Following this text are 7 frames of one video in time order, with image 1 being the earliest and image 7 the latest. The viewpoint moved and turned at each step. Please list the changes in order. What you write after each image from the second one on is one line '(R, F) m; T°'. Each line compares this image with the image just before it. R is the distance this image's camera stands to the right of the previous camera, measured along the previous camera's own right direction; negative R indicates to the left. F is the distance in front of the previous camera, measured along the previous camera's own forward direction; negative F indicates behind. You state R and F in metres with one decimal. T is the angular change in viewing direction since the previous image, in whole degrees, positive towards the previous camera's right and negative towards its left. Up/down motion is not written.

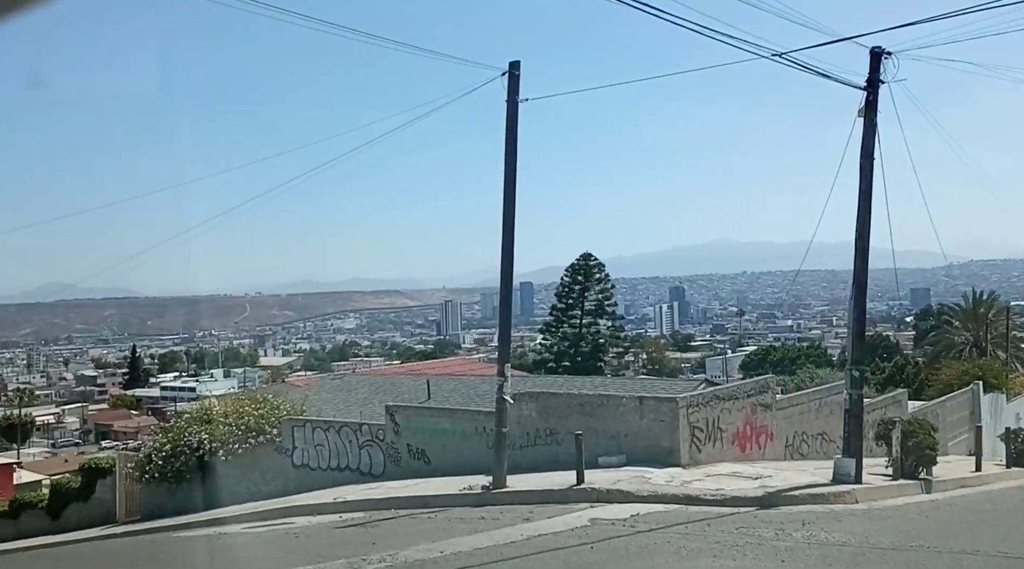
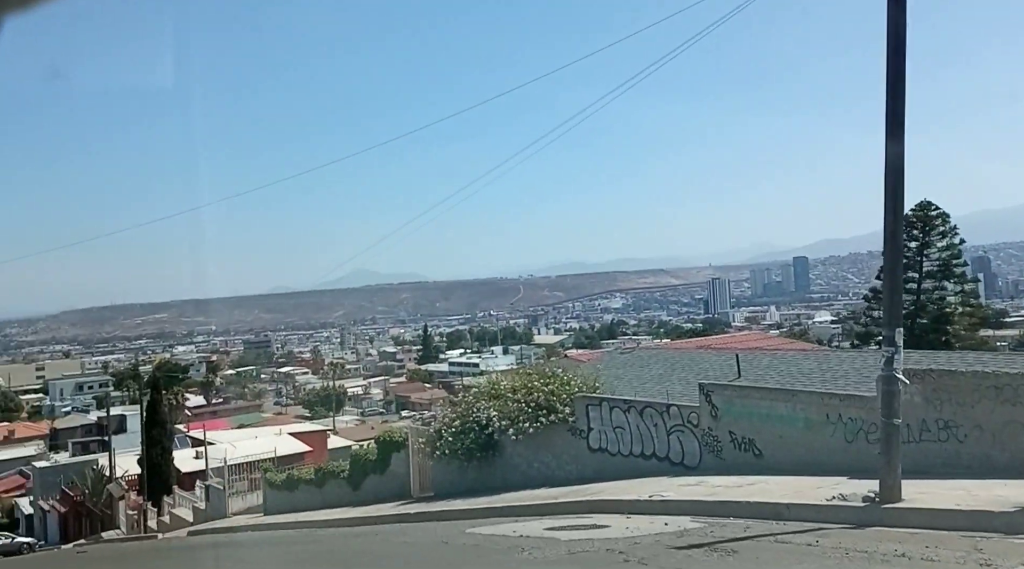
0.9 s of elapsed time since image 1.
(-0.8, +2.1) m; -15°
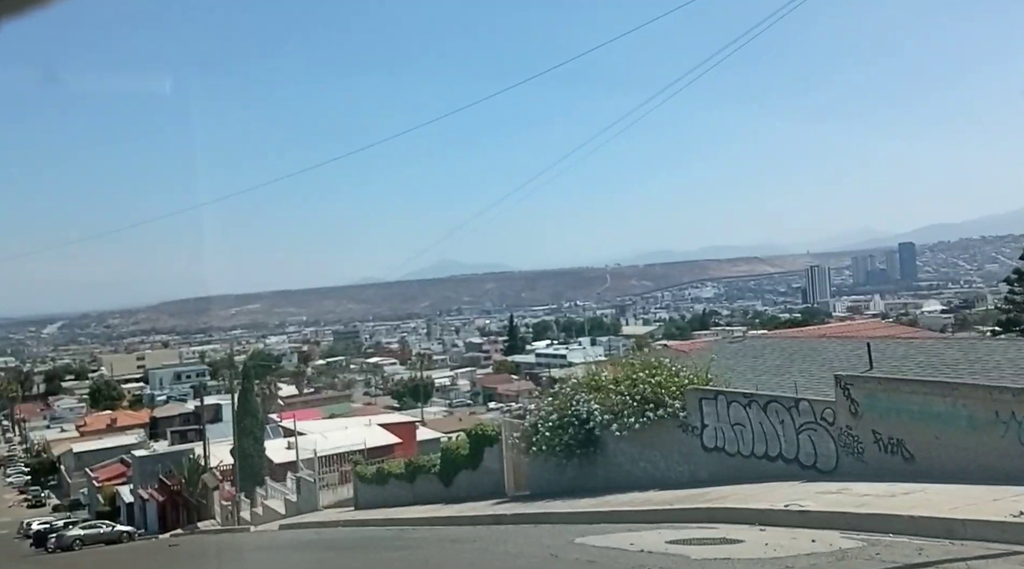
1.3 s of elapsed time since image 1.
(-0.2, +1.0) m; -5°
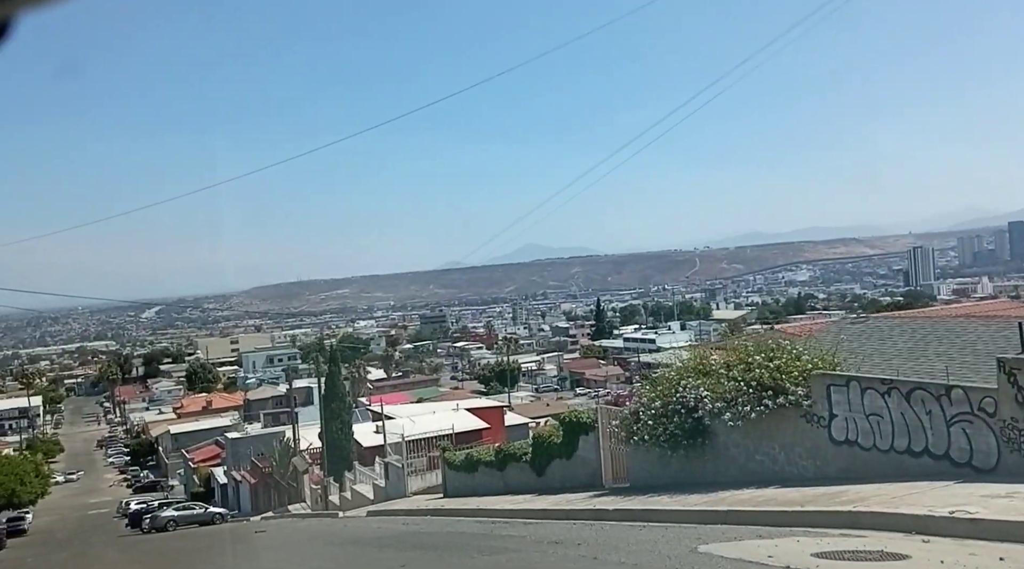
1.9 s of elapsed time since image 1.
(-0.2, +1.0) m; -5°
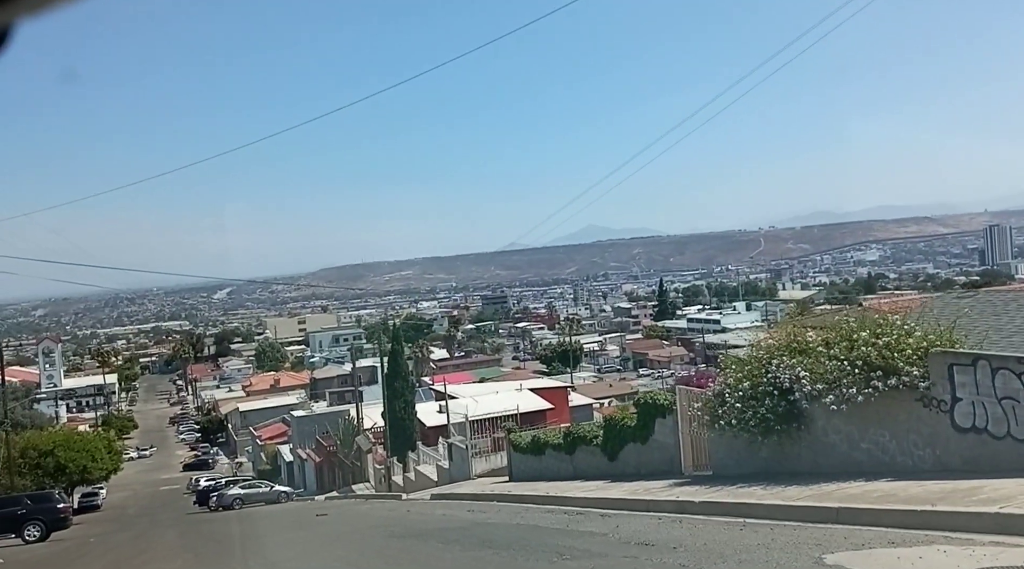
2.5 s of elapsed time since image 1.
(-0.2, +1.0) m; -4°
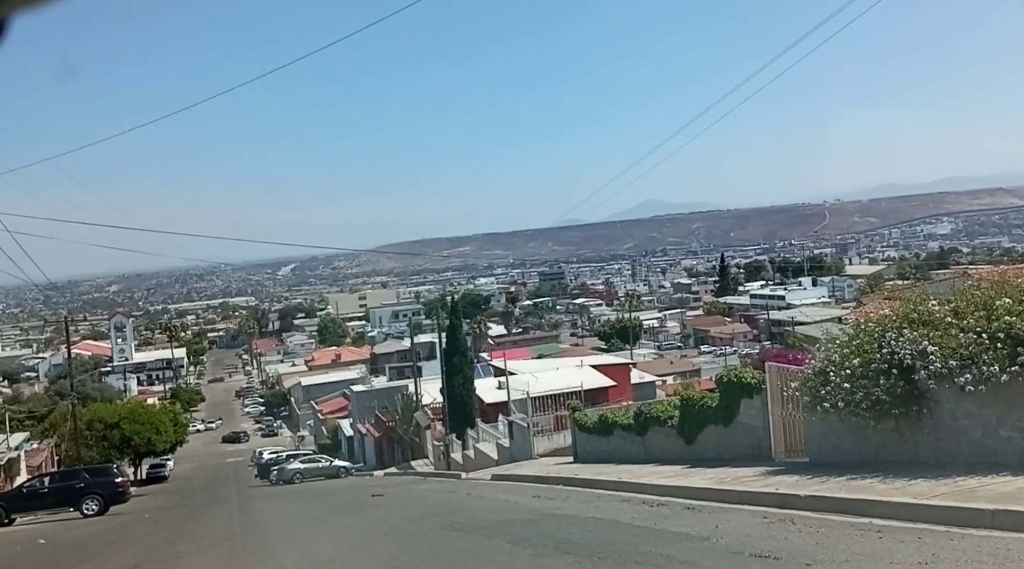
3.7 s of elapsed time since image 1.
(-0.2, +1.3) m; -3°
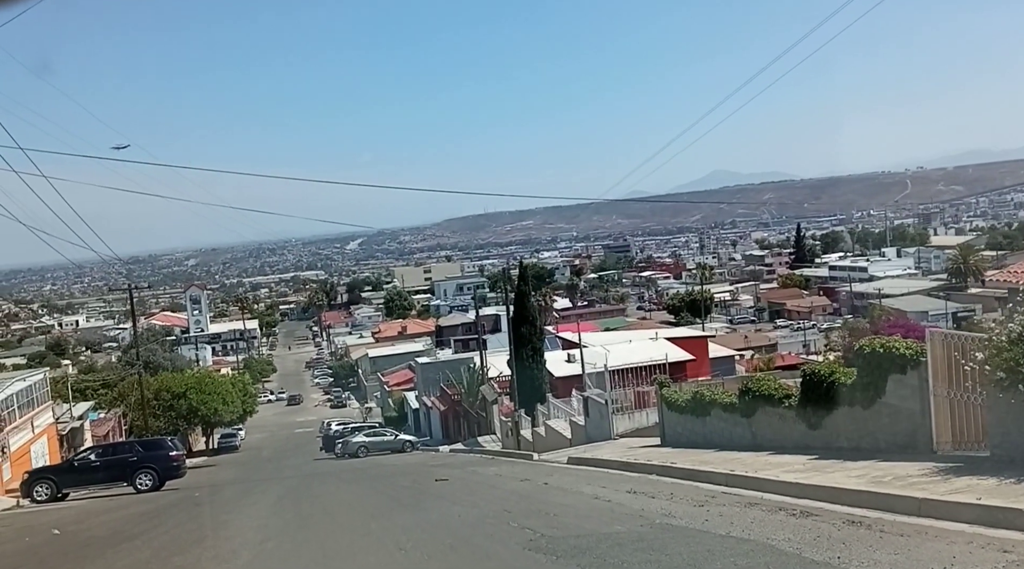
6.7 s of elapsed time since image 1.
(-0.3, +2.5) m; -4°
